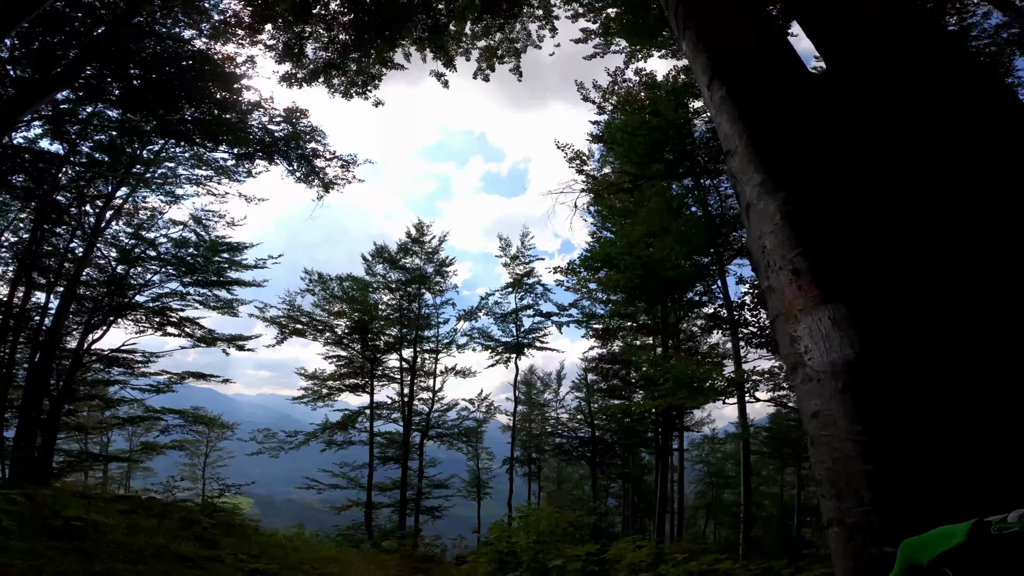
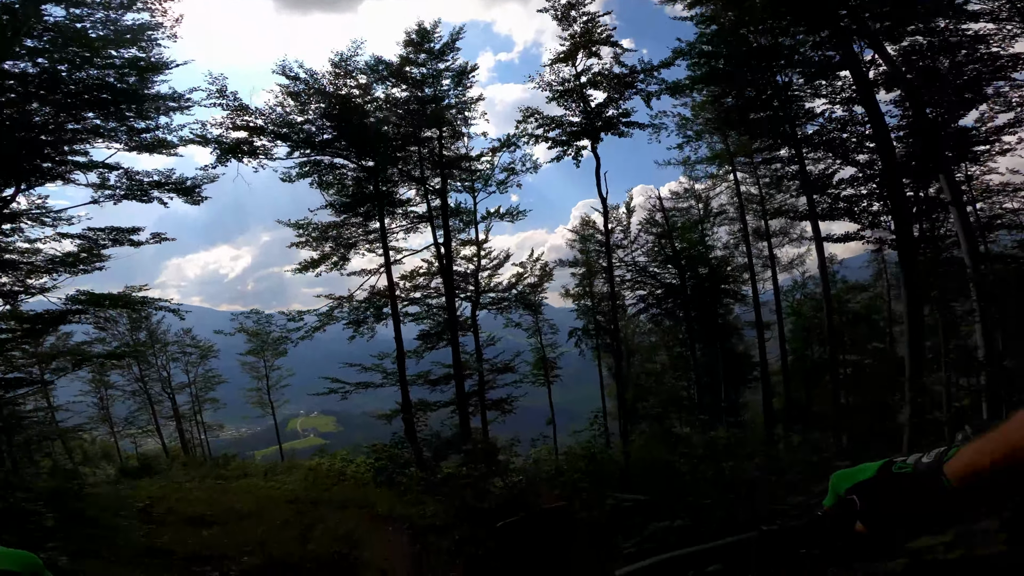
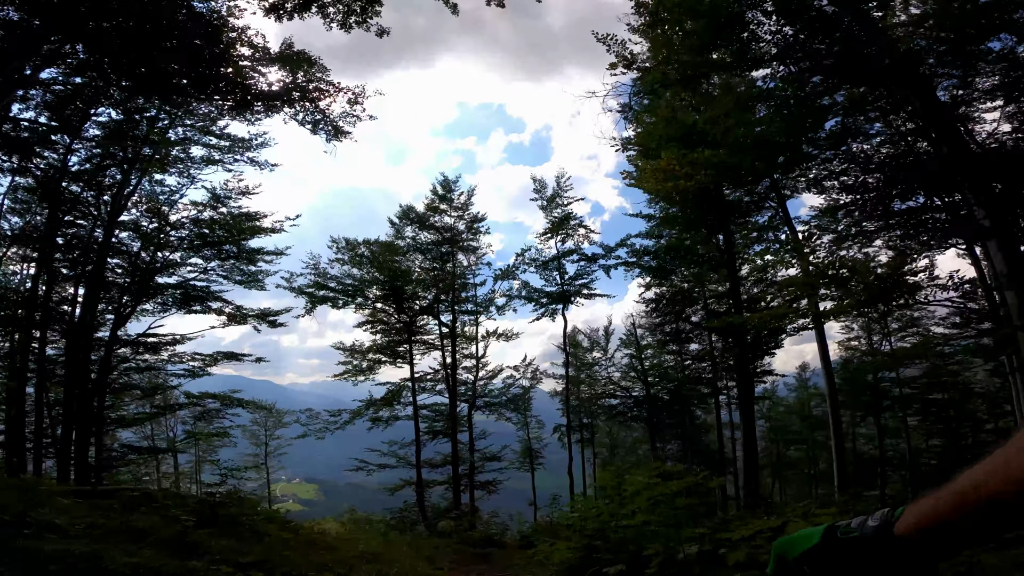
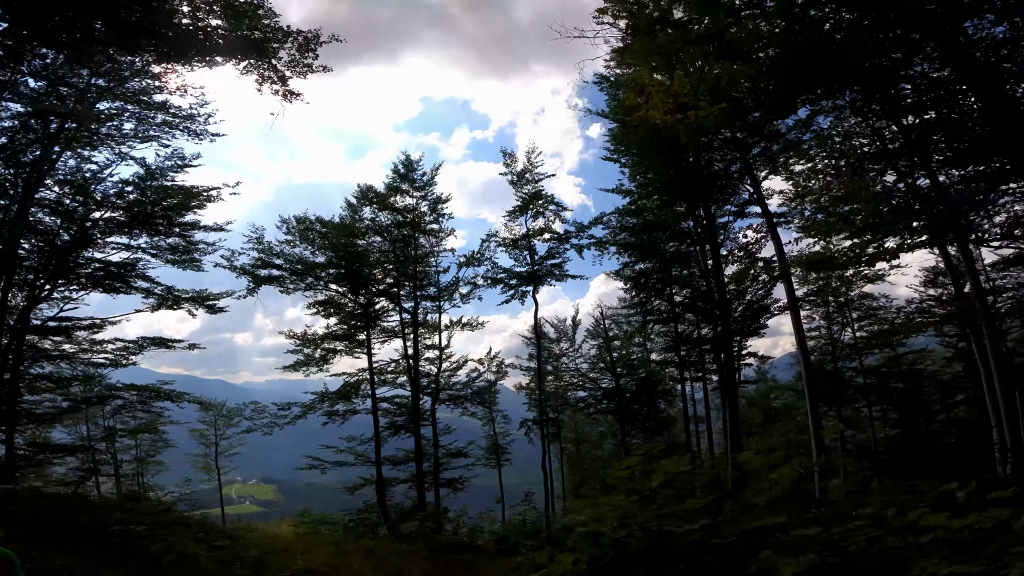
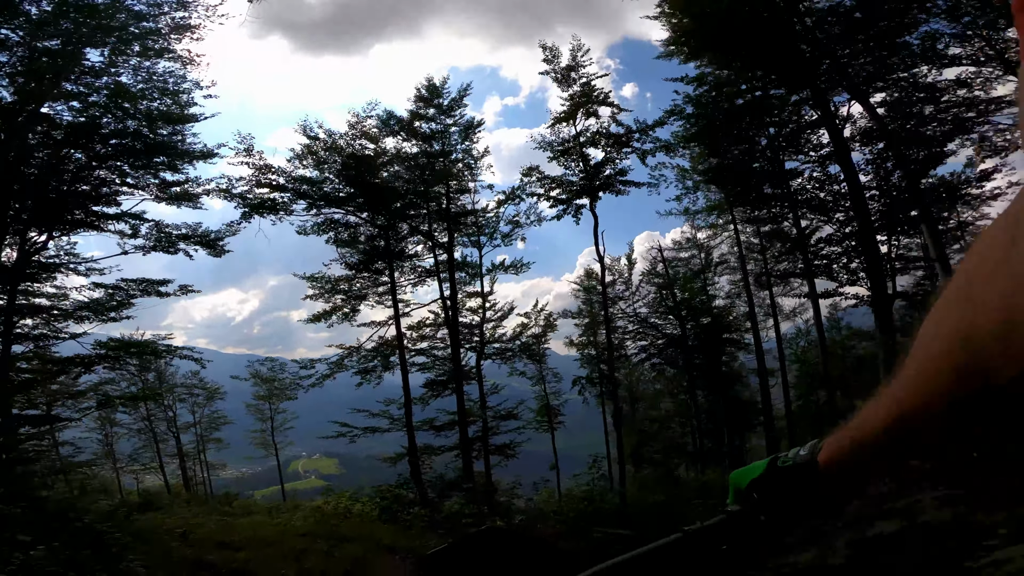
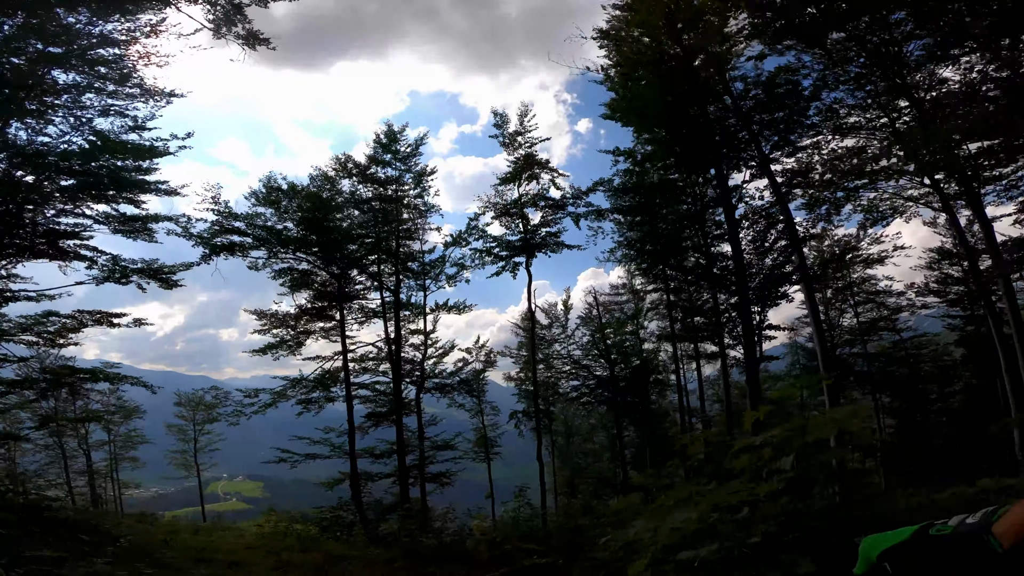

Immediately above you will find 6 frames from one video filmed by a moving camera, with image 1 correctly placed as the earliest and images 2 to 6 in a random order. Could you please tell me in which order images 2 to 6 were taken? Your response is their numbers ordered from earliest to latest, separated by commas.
3, 4, 6, 5, 2
